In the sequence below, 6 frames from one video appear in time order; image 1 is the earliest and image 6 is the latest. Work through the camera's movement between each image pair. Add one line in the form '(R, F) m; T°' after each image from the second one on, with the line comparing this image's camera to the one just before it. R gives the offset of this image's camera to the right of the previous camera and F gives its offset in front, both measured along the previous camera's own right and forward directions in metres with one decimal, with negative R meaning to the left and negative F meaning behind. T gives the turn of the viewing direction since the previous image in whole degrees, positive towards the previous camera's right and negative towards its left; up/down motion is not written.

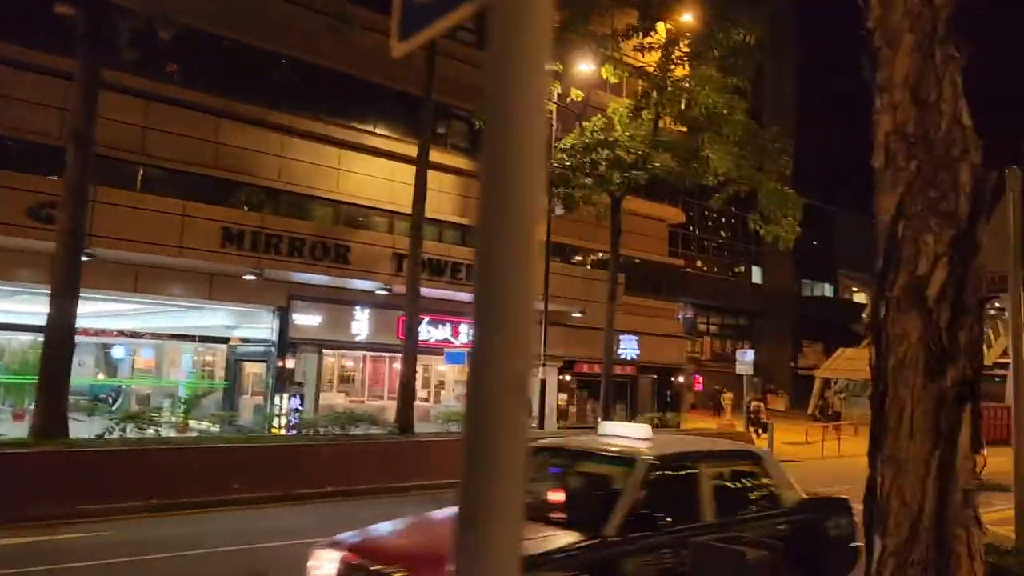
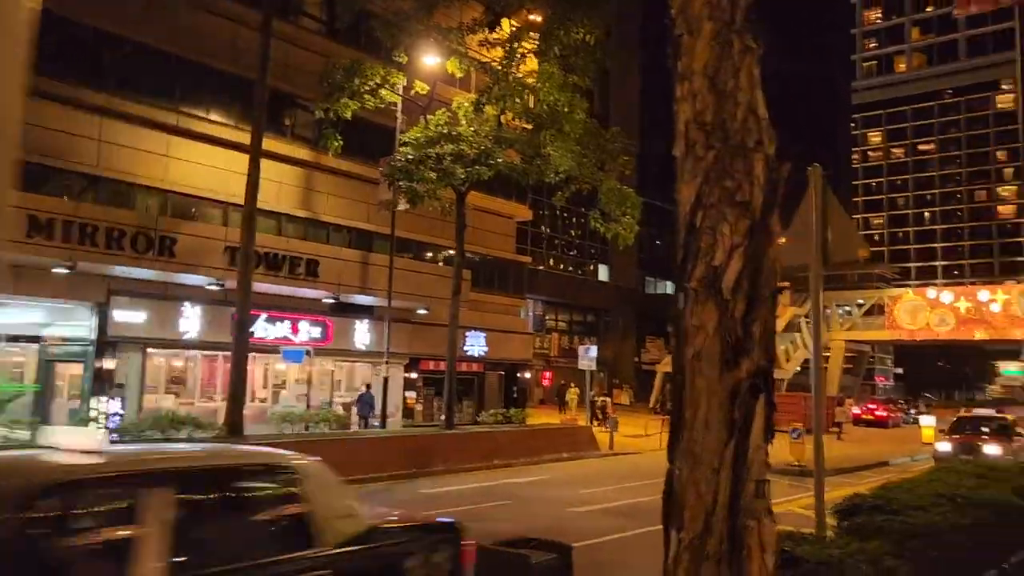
(-0.1, +0.3) m; +11°
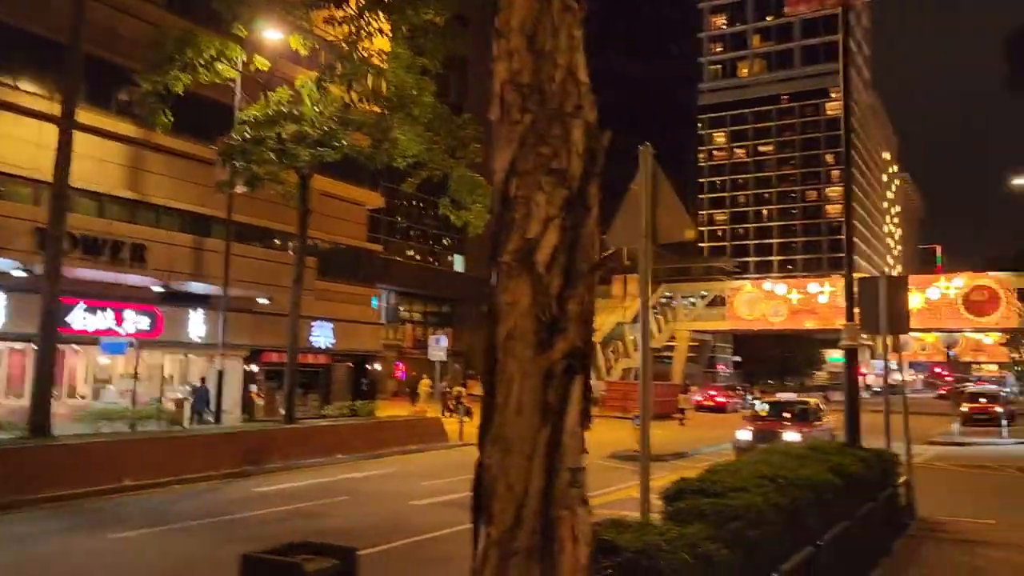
(+0.3, +0.4) m; +9°
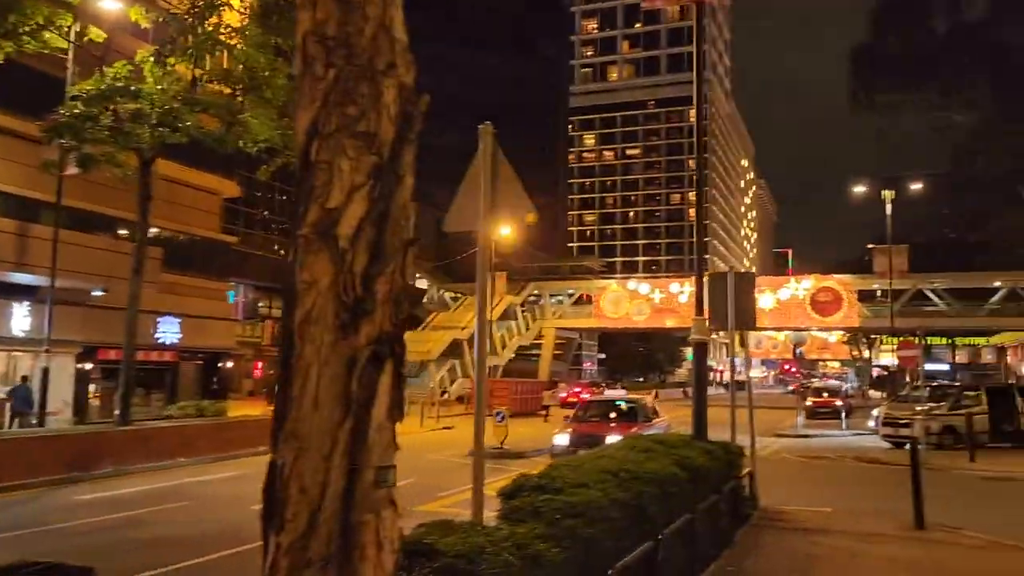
(+0.3, +0.4) m; +9°
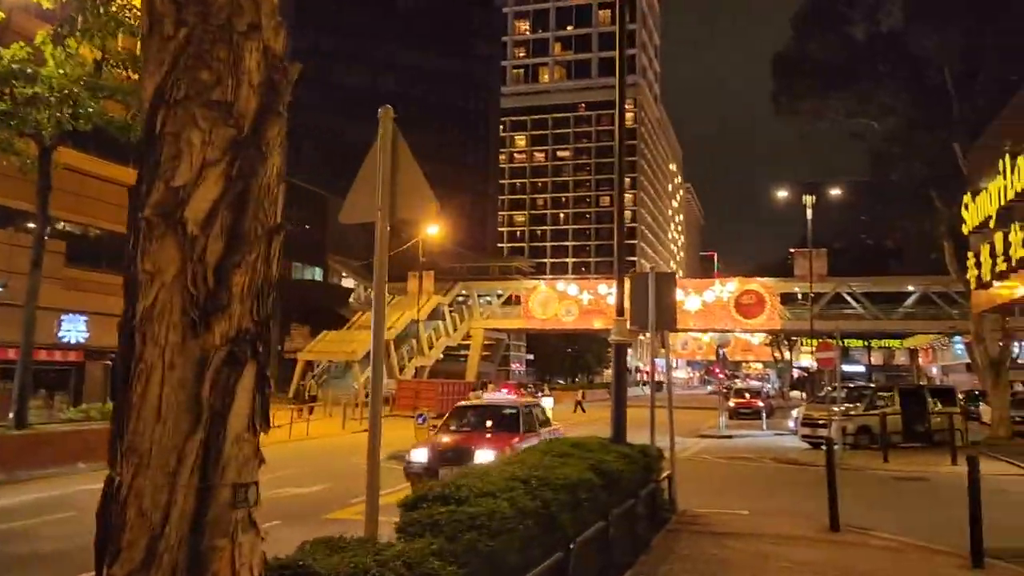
(+0.2, +0.4) m; +5°
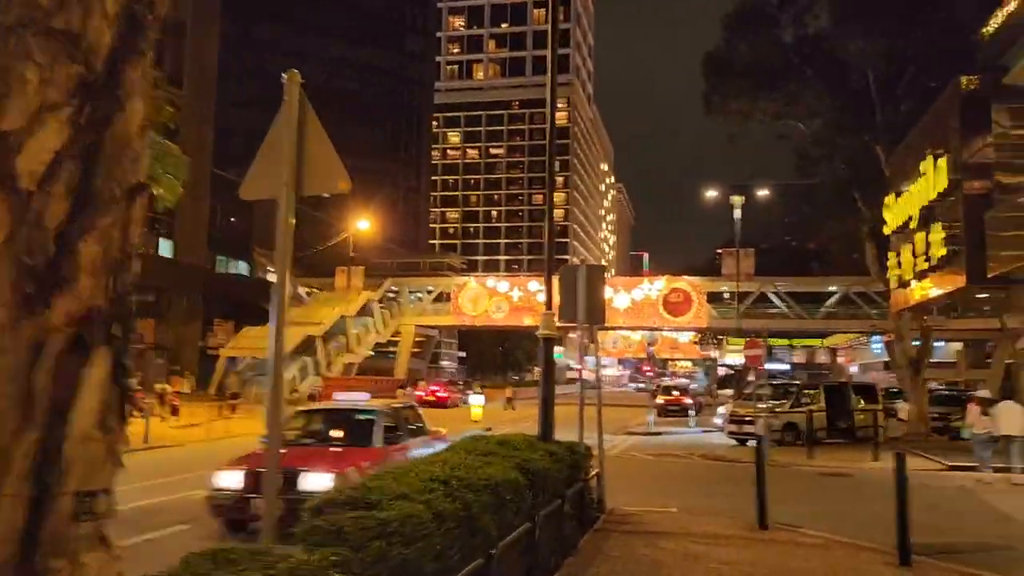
(+0.1, +0.5) m; +5°
